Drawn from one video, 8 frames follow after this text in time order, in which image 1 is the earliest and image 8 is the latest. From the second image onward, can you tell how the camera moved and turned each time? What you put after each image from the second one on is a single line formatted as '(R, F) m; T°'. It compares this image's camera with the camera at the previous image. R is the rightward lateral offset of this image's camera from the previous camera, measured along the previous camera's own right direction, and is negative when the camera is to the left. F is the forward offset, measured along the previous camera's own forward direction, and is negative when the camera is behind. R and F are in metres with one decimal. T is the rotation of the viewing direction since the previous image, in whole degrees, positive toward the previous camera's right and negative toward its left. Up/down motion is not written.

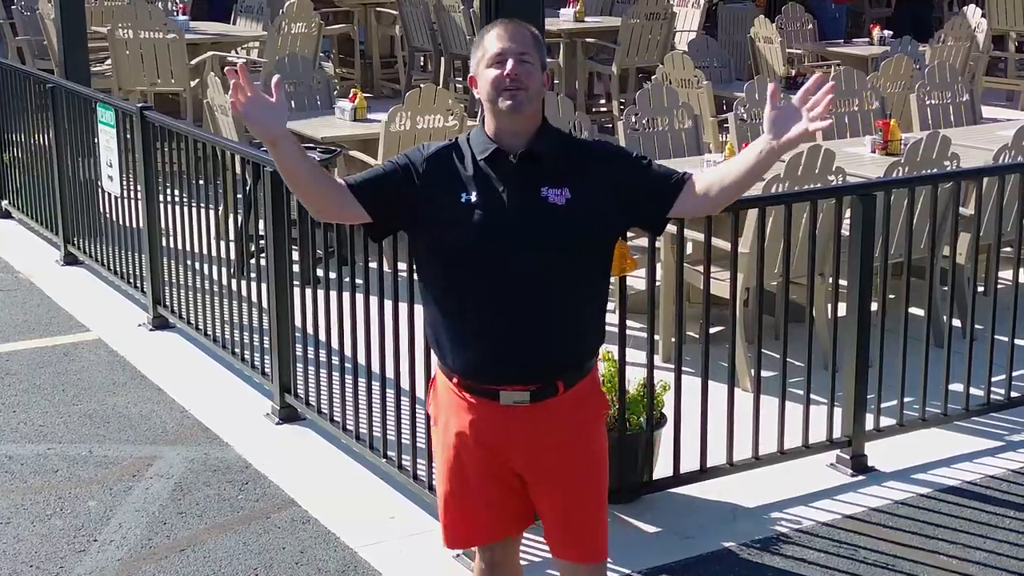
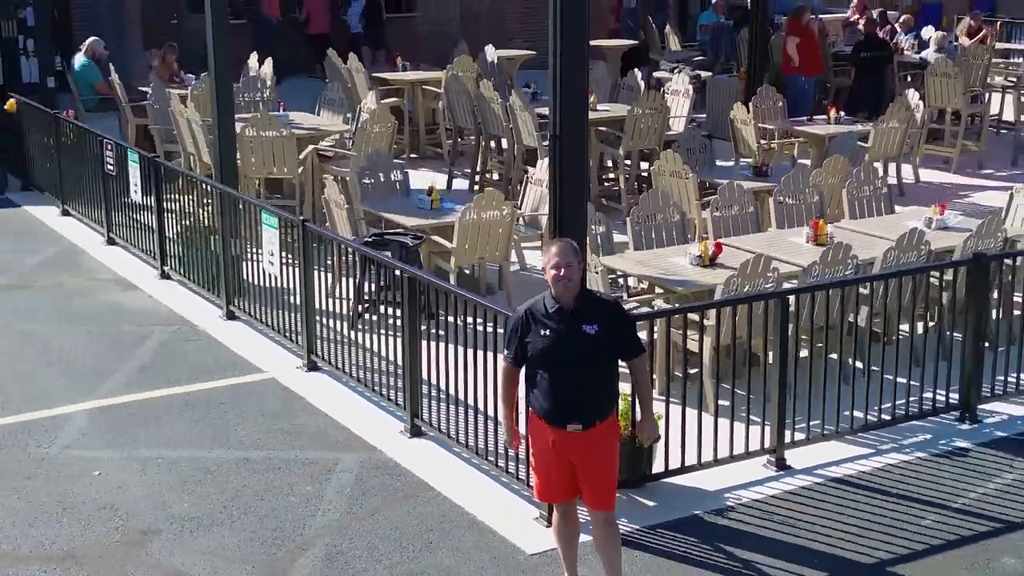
(-0.2, -2.3) m; 0°
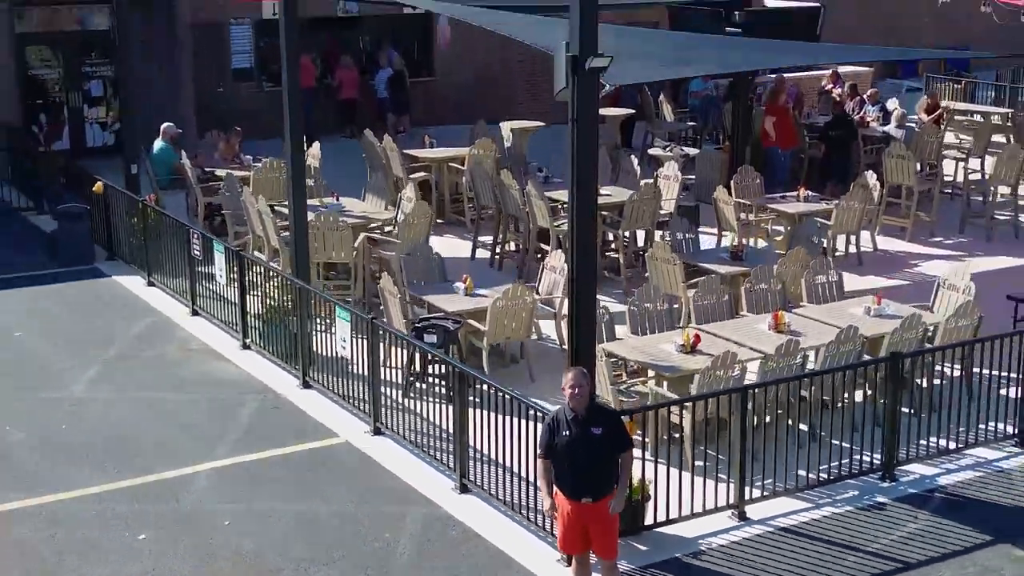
(-0.2, -2.0) m; 0°
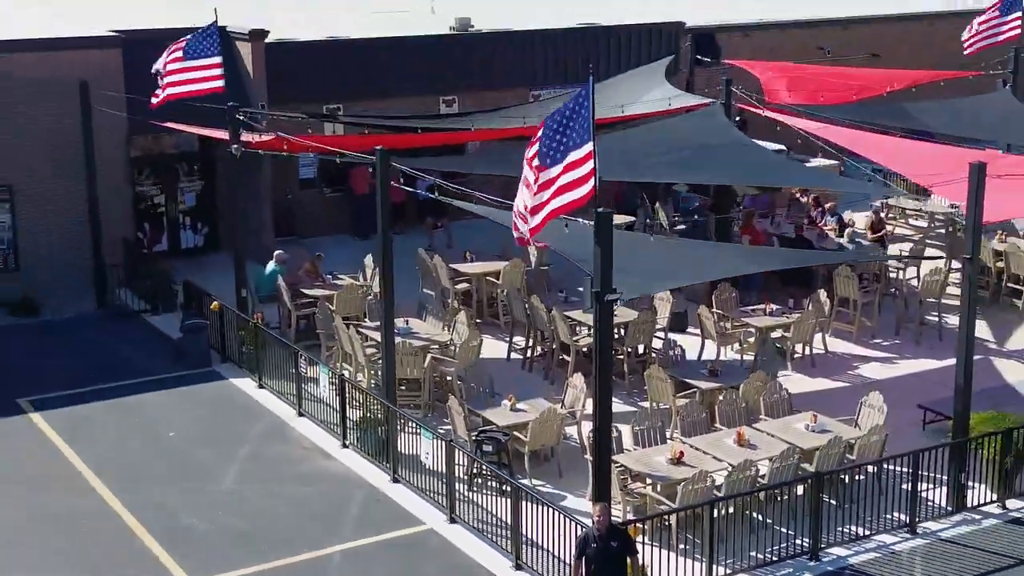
(-0.4, -3.7) m; 0°
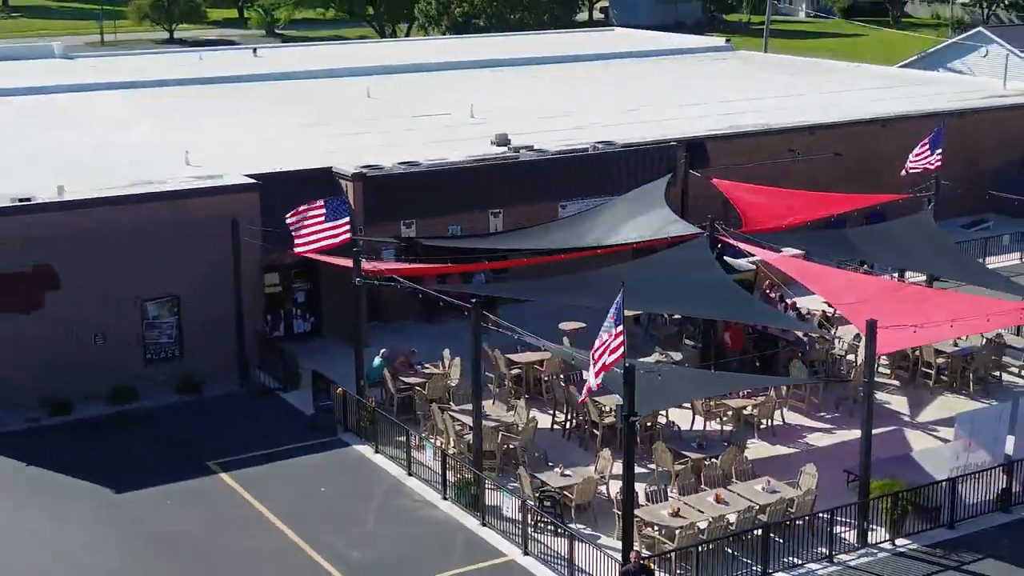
(-0.8, -6.6) m; 0°
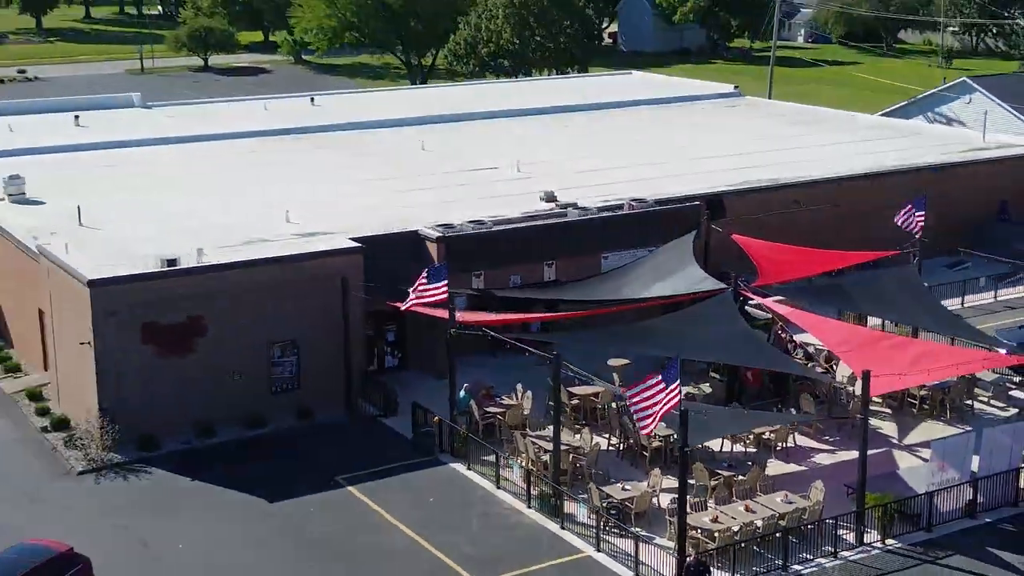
(-1.5, -5.7) m; 0°
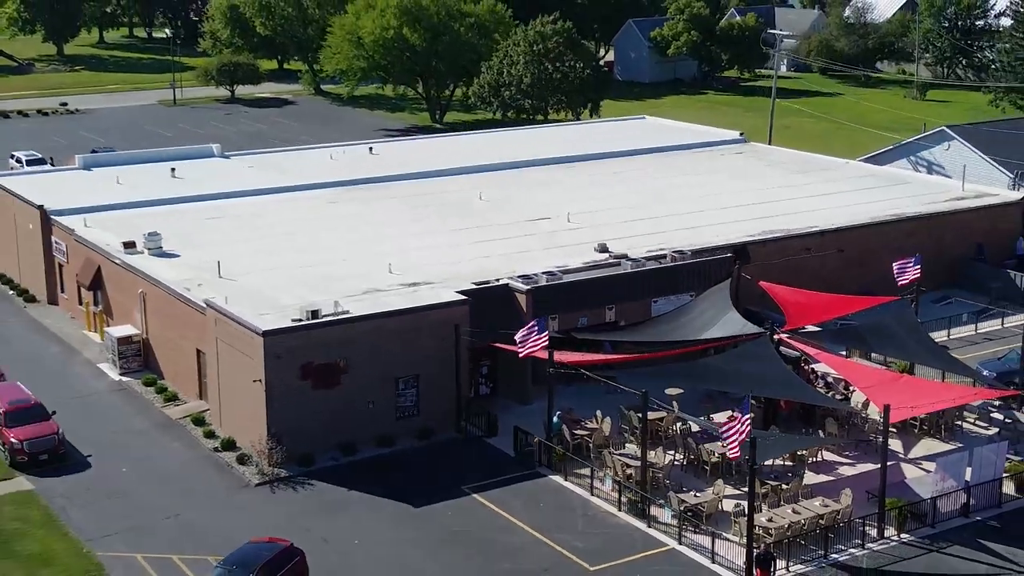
(-3.2, -7.3) m; +1°
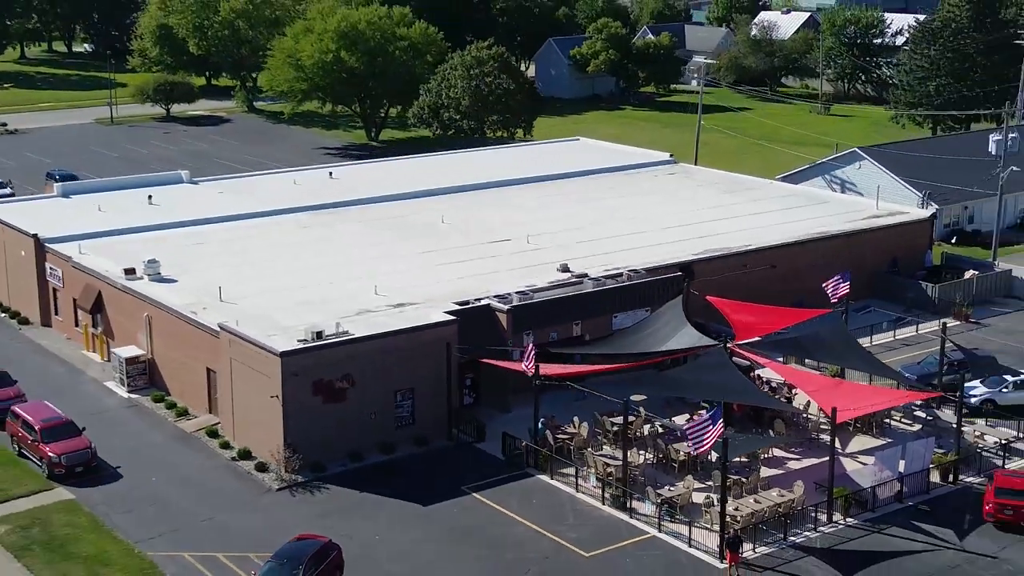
(-2.7, -4.5) m; +4°
